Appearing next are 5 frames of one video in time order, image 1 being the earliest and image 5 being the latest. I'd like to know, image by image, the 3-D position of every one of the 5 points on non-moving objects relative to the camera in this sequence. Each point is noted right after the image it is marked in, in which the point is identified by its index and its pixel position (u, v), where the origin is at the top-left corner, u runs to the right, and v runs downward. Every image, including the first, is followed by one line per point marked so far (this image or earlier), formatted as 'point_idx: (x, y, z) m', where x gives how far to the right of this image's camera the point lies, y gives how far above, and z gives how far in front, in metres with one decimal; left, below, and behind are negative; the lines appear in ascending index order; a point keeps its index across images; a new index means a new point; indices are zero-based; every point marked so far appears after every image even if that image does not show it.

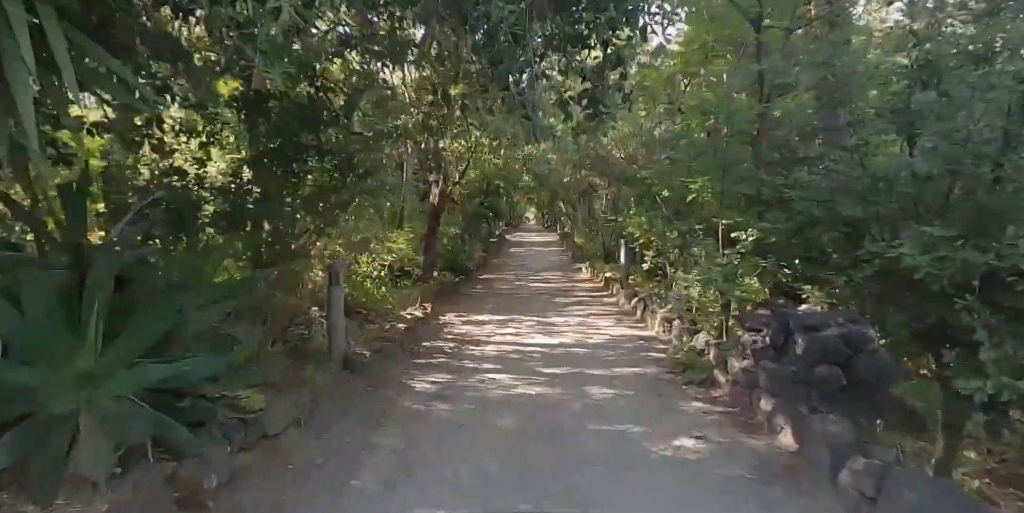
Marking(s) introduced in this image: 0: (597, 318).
0: (+1.4, -1.0, +9.5) m
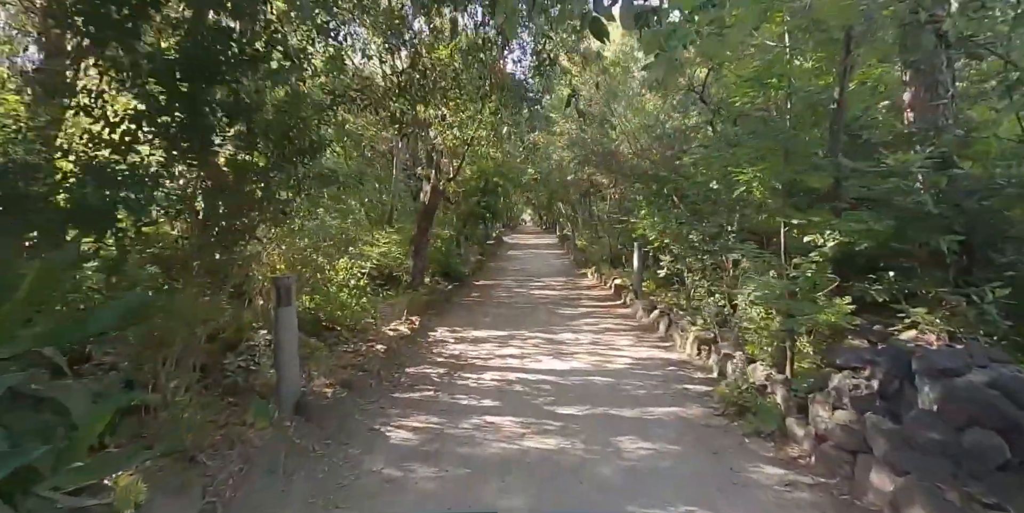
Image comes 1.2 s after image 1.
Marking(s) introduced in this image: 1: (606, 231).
0: (+1.5, -1.1, +8.1) m
1: (+2.8, +0.8, +17.0) m
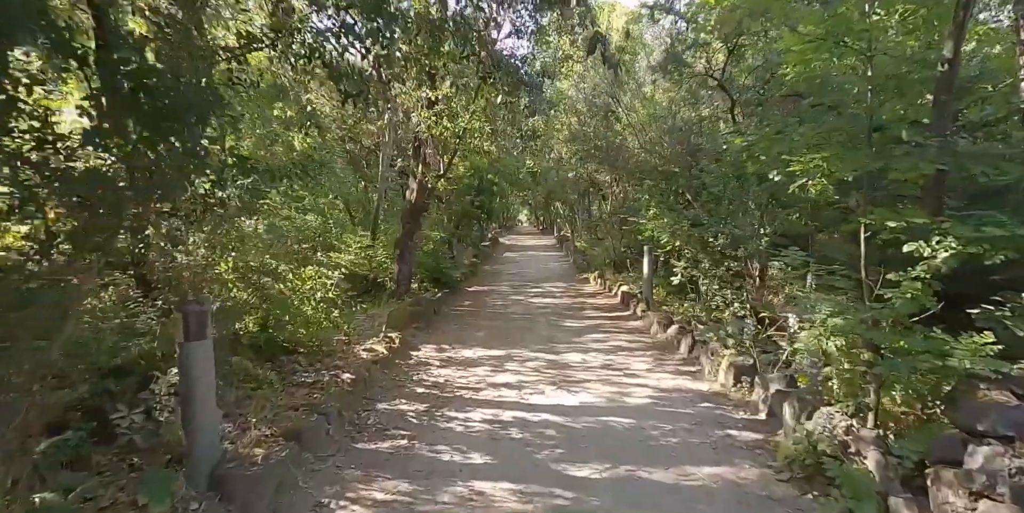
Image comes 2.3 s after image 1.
0: (+1.4, -1.2, +6.9) m
1: (+2.7, +0.7, +15.8) m
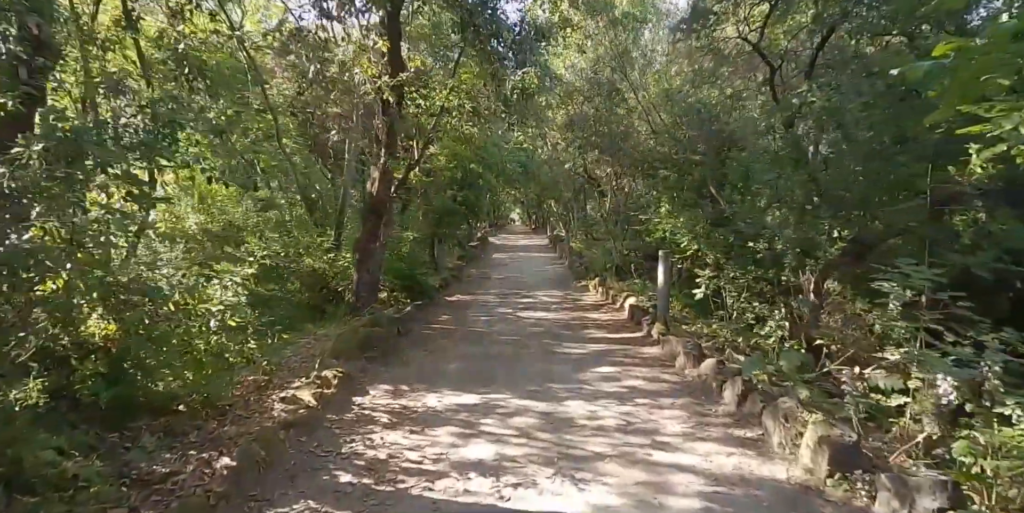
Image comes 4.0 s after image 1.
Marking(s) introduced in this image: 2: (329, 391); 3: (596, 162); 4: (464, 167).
0: (+1.2, -1.3, +5.0) m
1: (+2.4, +0.6, +13.9) m
2: (-1.7, -1.2, +5.2) m
3: (+2.0, +2.2, +13.3) m
4: (-1.1, +2.0, +13.1) m
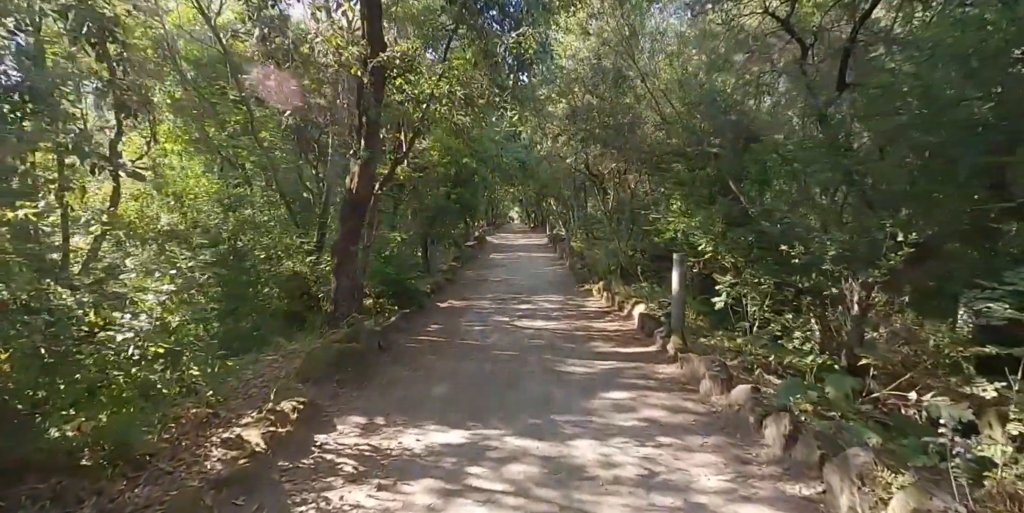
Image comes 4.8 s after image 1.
0: (+1.2, -1.4, +4.0) m
1: (+2.4, +0.6, +13.0) m
2: (-1.7, -1.3, +4.3) m
3: (+1.9, +2.1, +12.4) m
4: (-1.2, +2.0, +12.2) m
